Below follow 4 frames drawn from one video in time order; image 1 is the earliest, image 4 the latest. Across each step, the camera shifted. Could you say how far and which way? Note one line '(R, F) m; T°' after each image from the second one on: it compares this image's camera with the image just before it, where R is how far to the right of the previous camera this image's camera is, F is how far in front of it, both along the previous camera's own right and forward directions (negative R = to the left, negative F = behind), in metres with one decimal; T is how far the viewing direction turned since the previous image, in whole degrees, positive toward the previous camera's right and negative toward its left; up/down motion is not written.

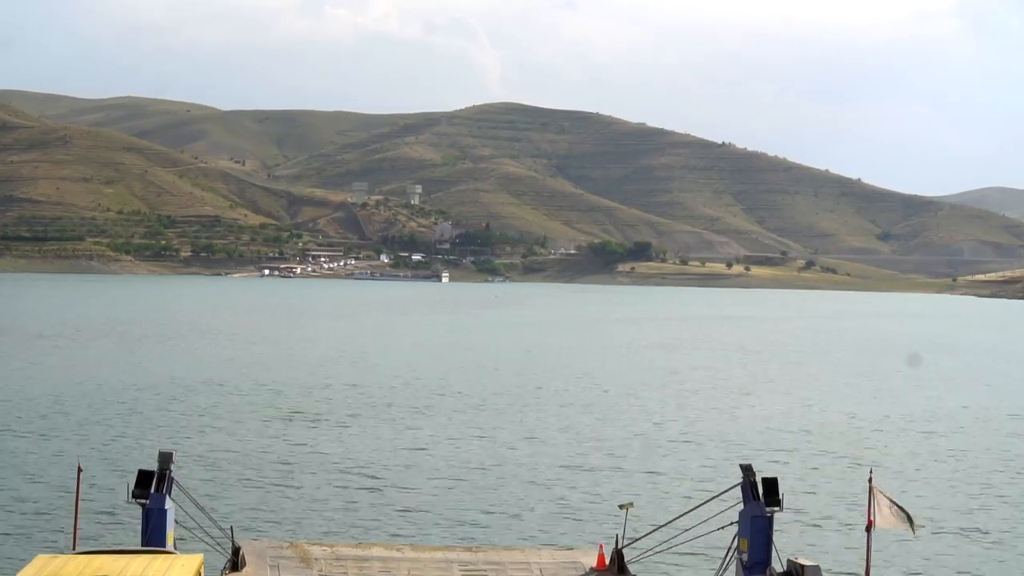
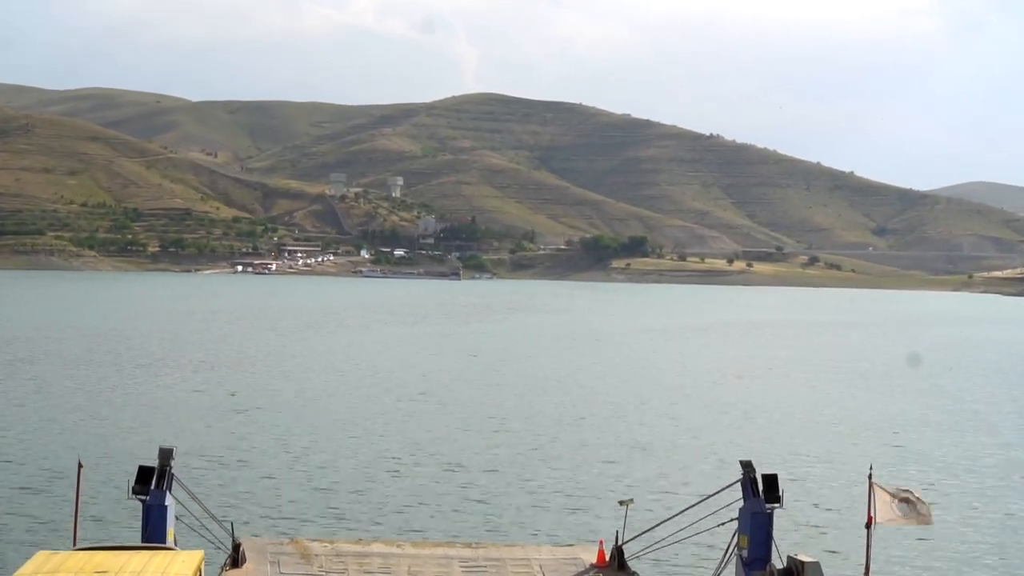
(-3.5, +1.8) m; +3°
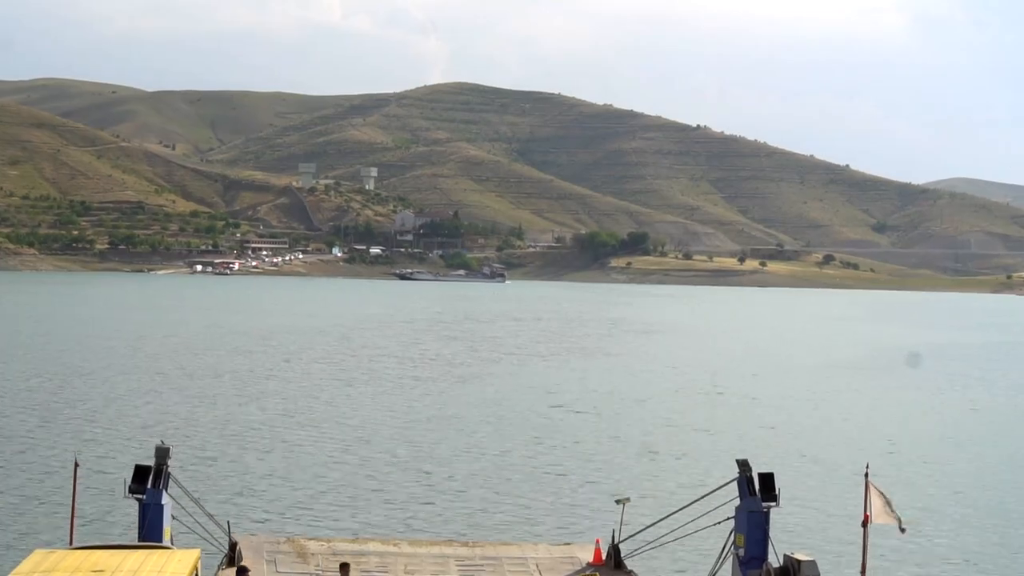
(-6.1, +3.5) m; +5°
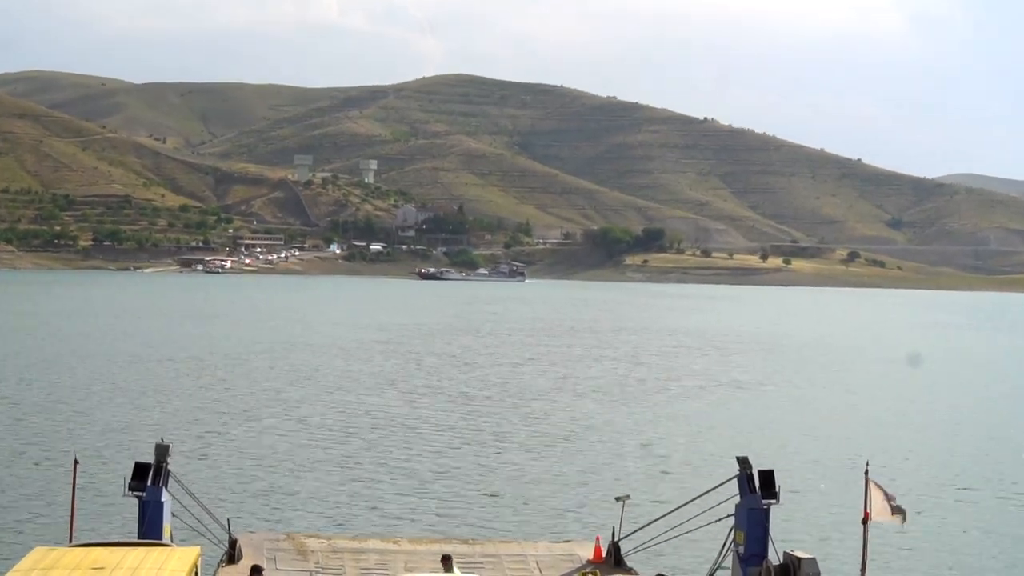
(-3.9, +1.9) m; +3°
